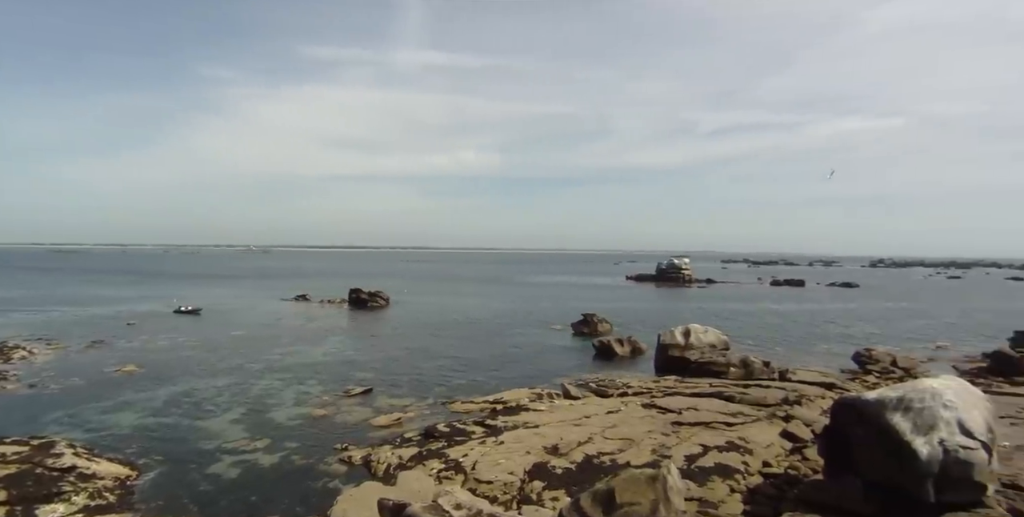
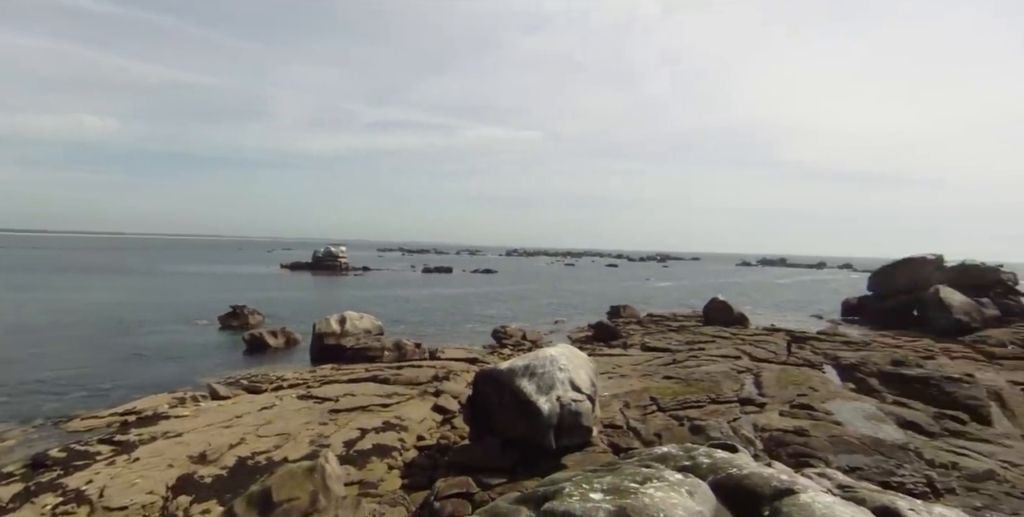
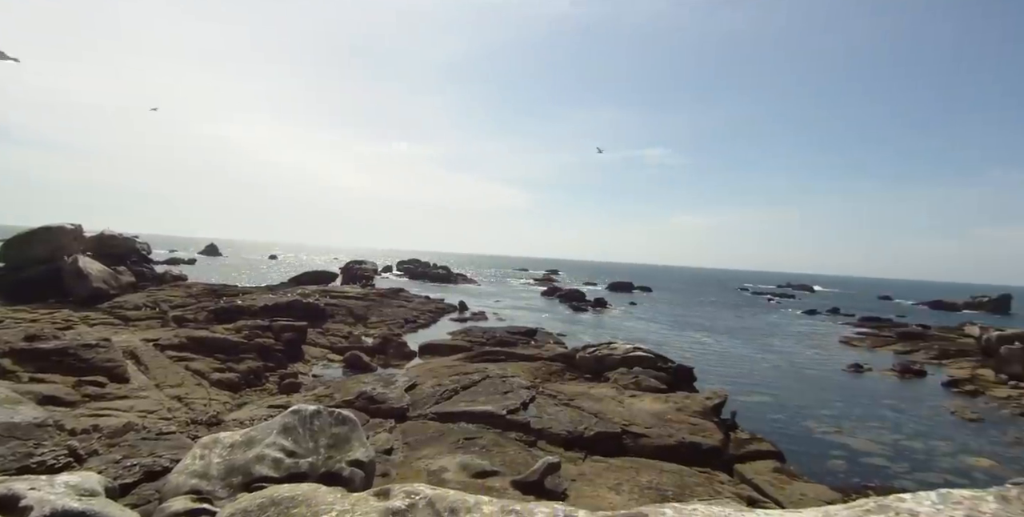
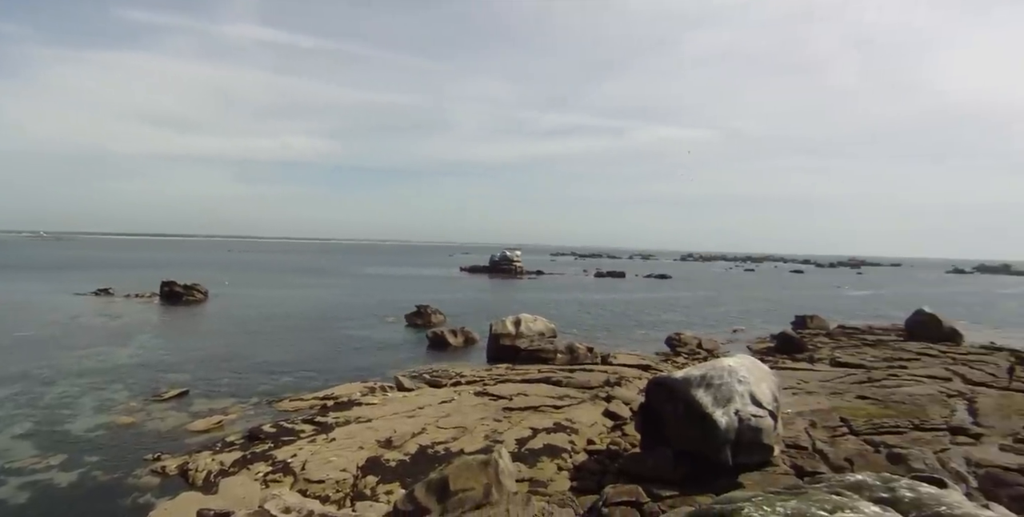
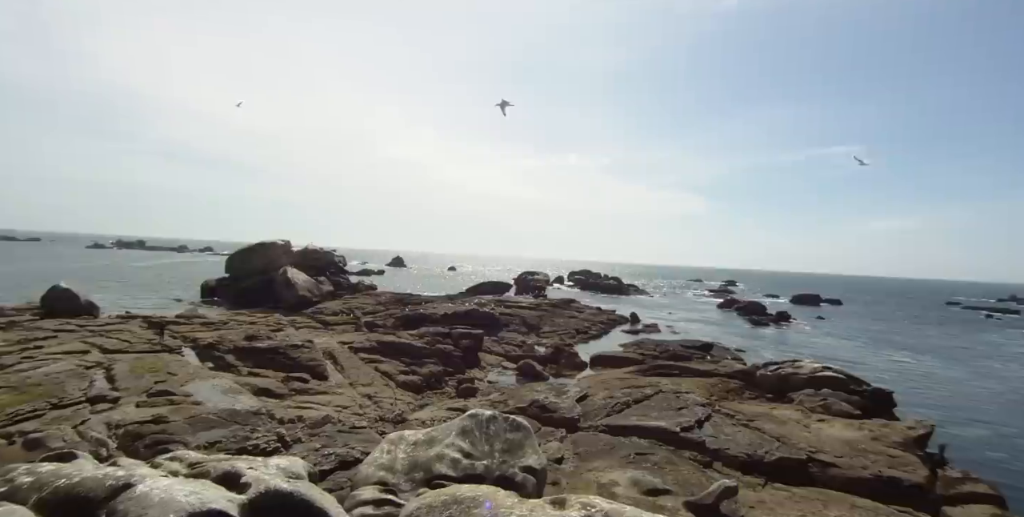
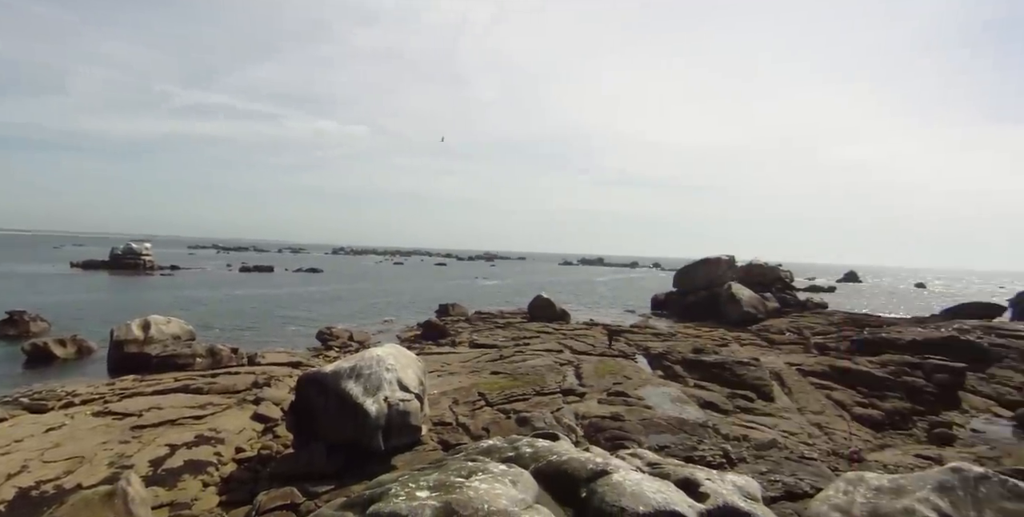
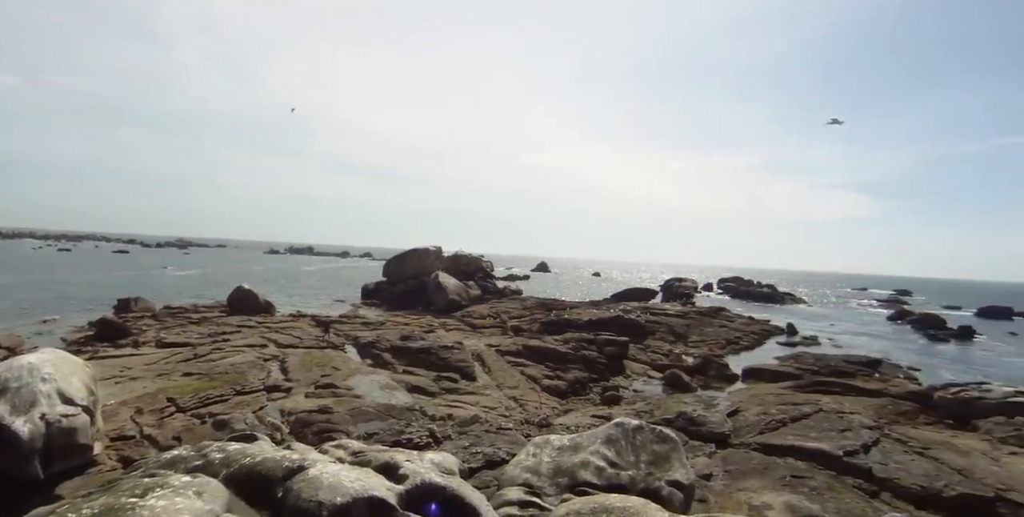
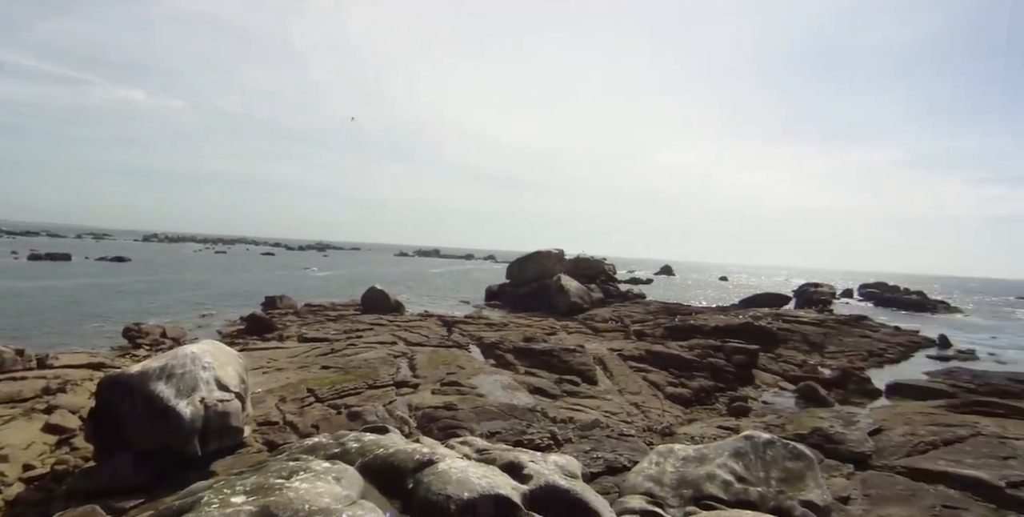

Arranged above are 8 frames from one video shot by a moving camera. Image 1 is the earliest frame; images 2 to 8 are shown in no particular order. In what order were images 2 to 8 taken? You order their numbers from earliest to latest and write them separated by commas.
4, 2, 6, 8, 7, 5, 3
